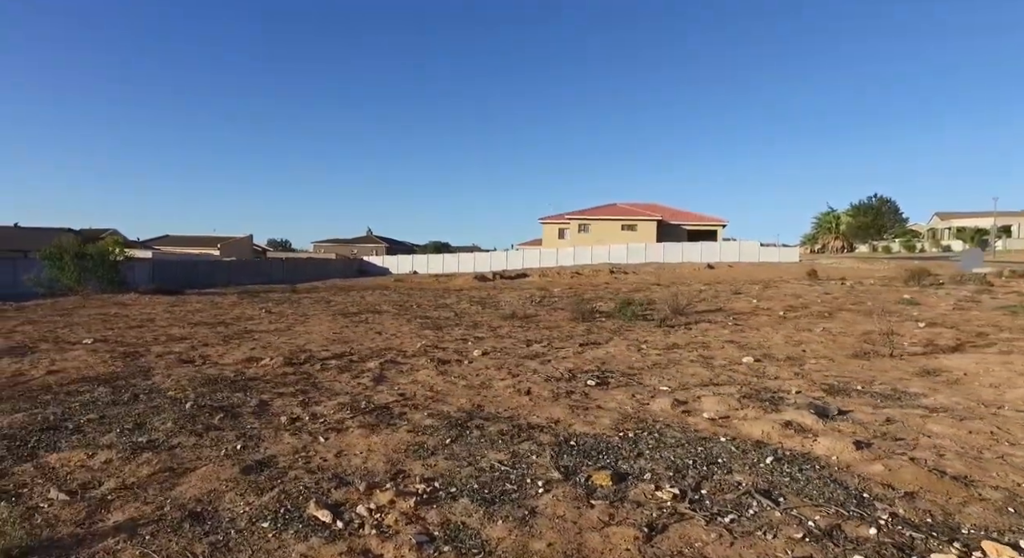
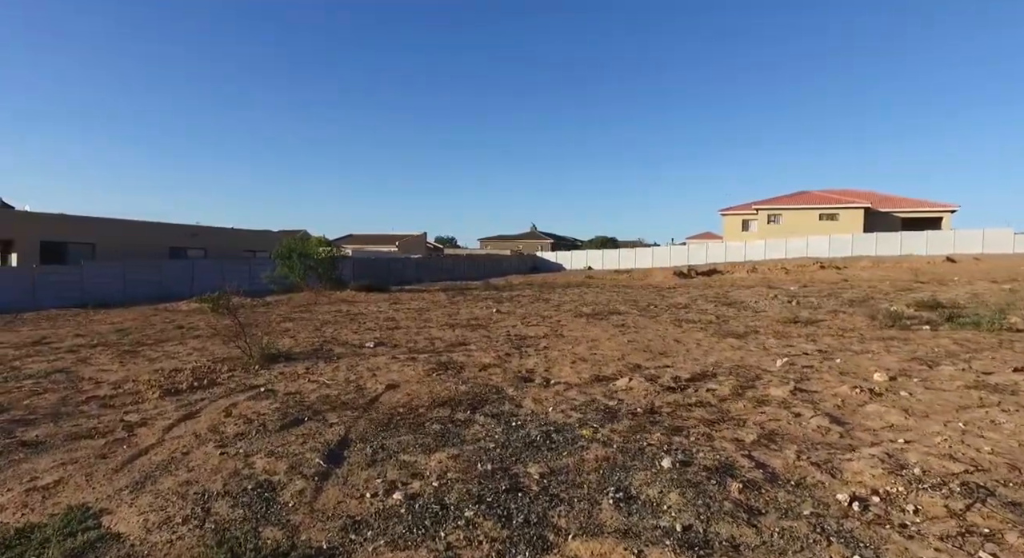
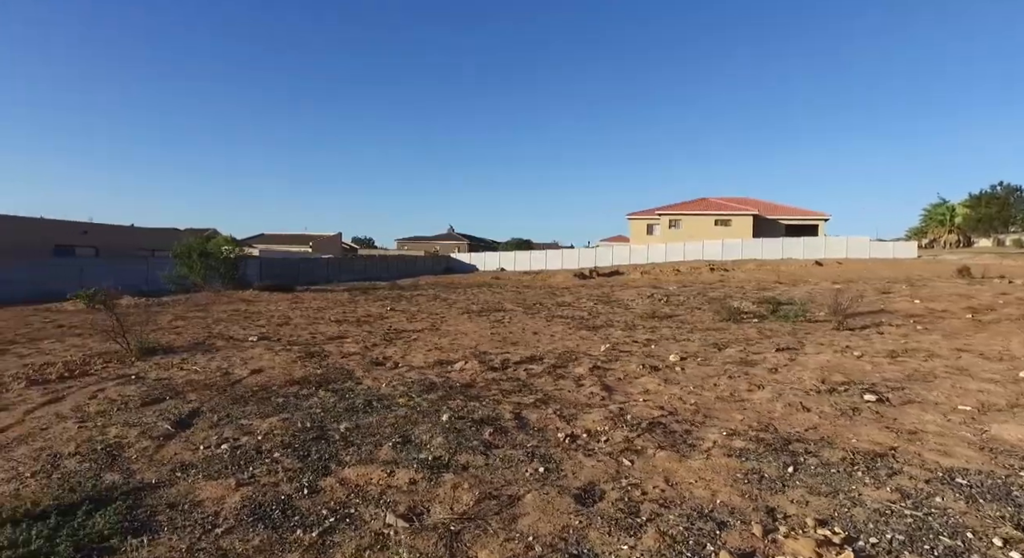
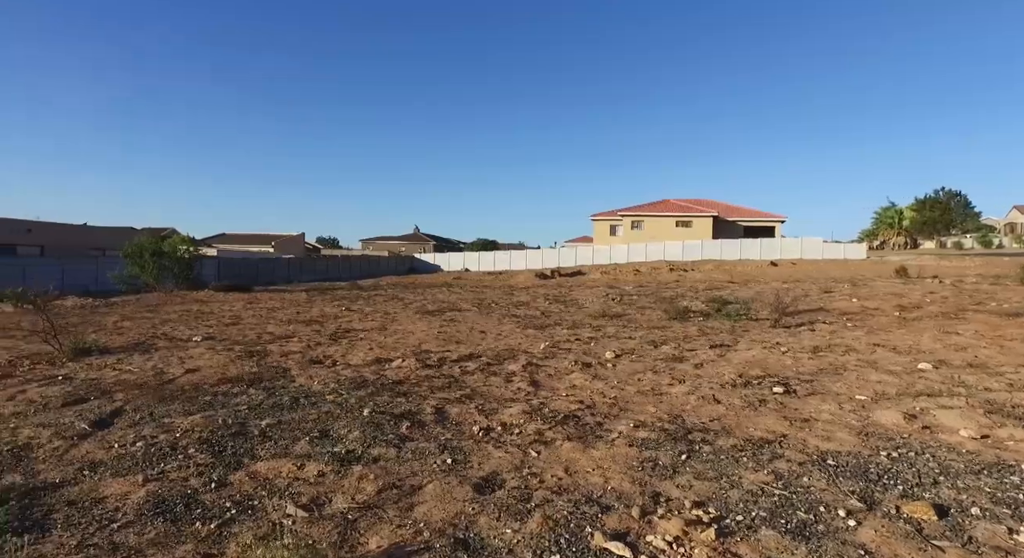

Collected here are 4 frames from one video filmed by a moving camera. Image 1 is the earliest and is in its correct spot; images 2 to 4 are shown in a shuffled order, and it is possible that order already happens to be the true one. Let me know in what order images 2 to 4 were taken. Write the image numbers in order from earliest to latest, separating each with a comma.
4, 3, 2
